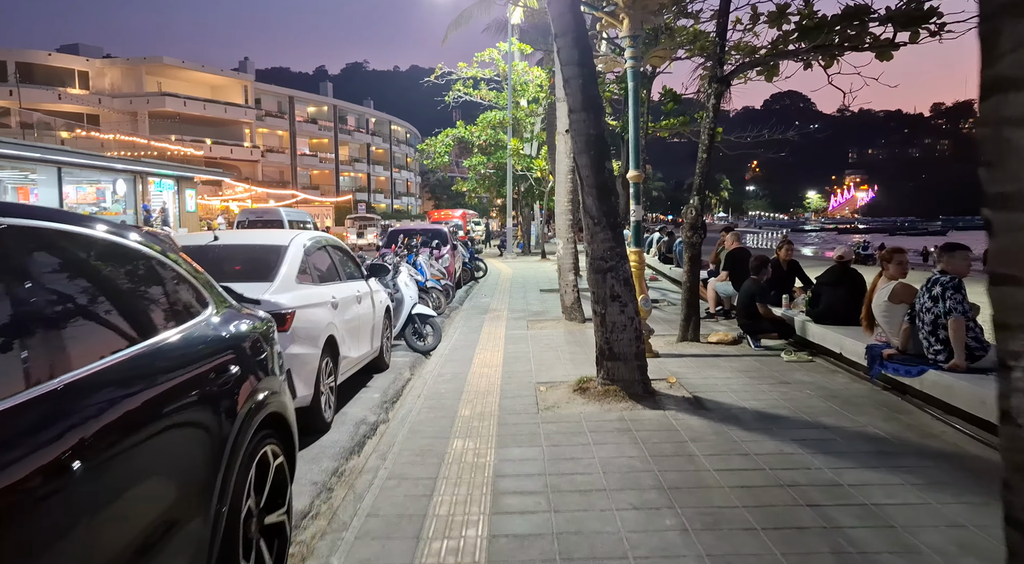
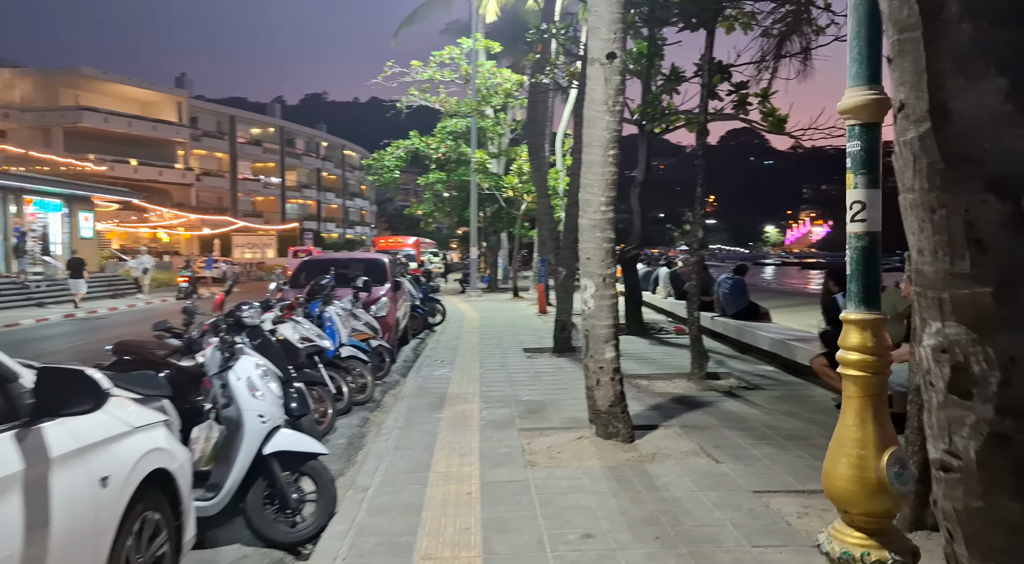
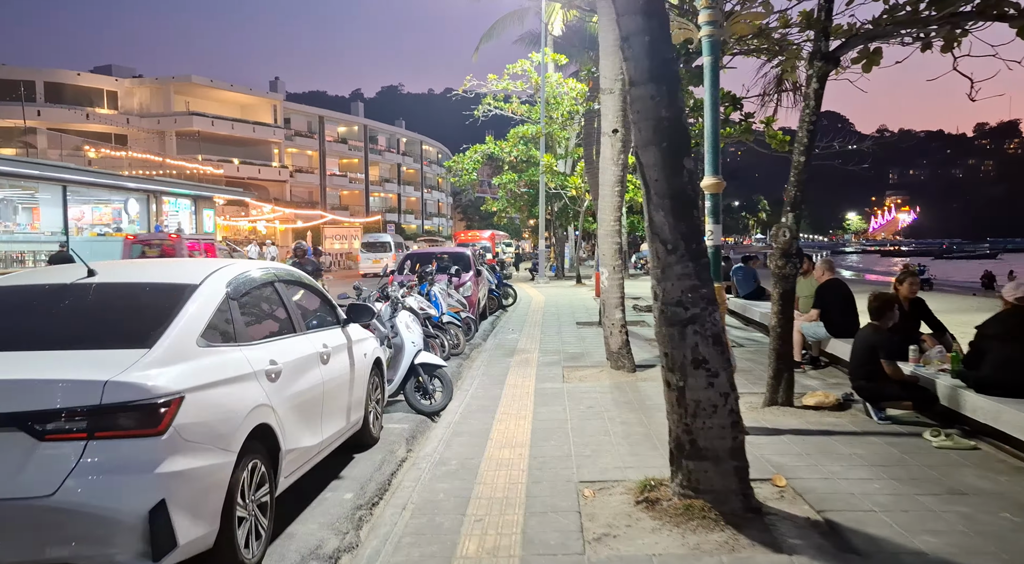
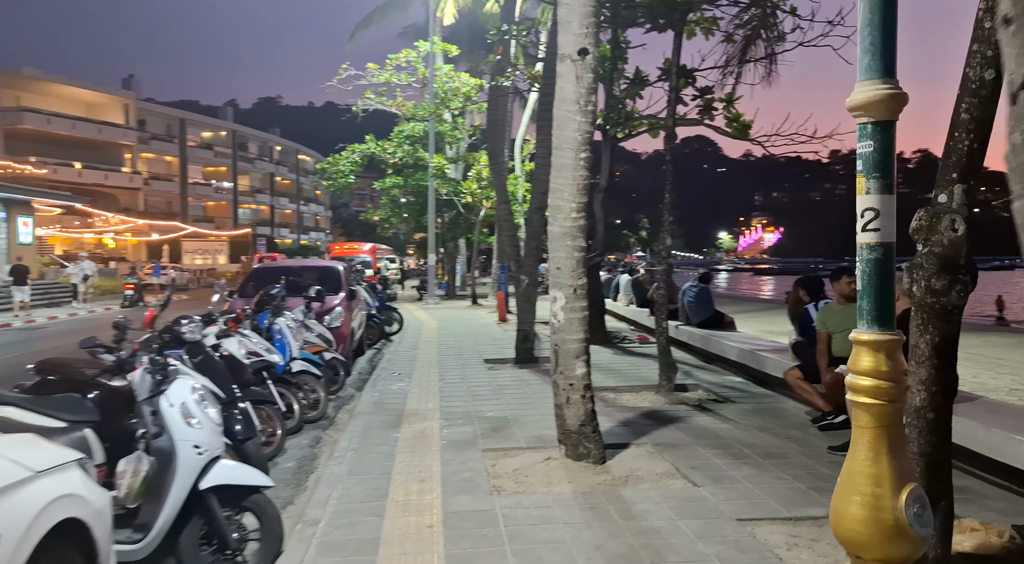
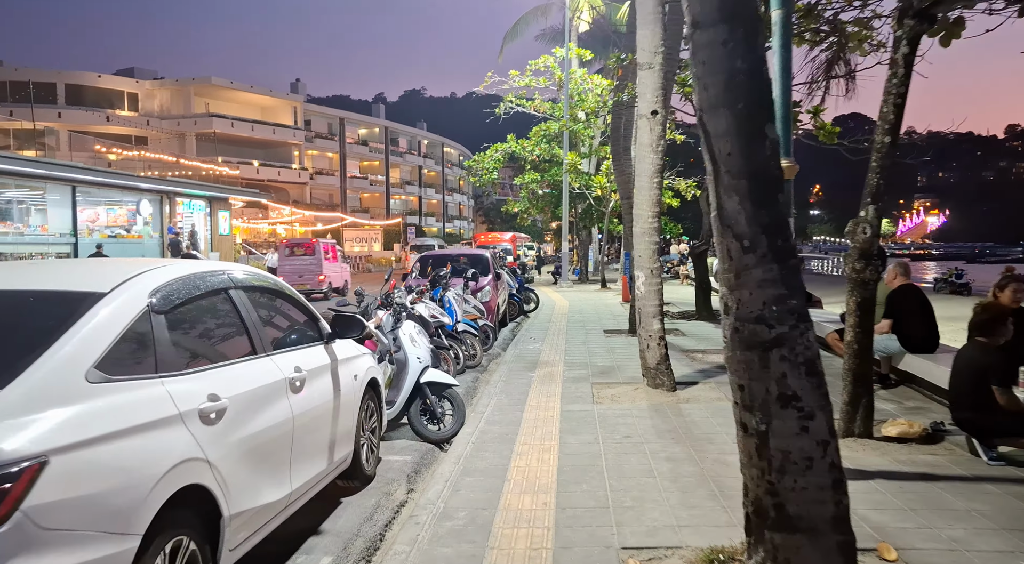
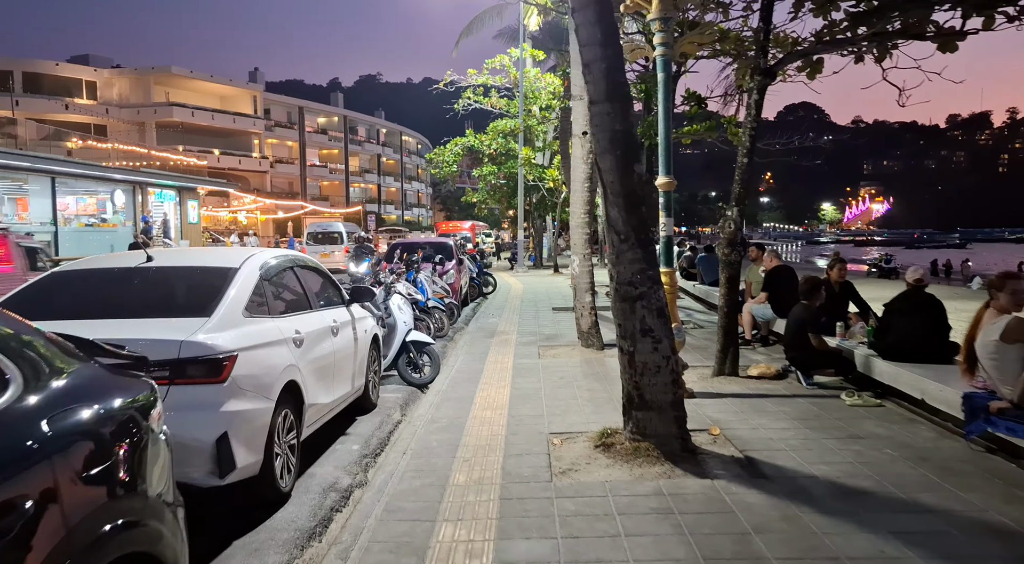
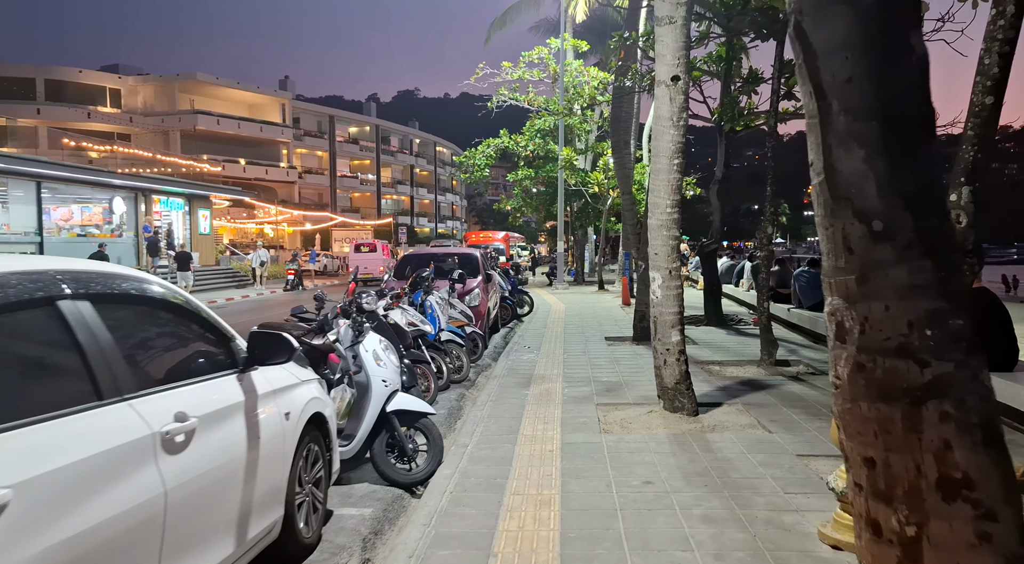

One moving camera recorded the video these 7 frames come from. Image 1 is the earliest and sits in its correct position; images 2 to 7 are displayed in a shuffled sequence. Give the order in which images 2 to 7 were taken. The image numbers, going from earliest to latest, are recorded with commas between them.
6, 3, 5, 7, 2, 4
